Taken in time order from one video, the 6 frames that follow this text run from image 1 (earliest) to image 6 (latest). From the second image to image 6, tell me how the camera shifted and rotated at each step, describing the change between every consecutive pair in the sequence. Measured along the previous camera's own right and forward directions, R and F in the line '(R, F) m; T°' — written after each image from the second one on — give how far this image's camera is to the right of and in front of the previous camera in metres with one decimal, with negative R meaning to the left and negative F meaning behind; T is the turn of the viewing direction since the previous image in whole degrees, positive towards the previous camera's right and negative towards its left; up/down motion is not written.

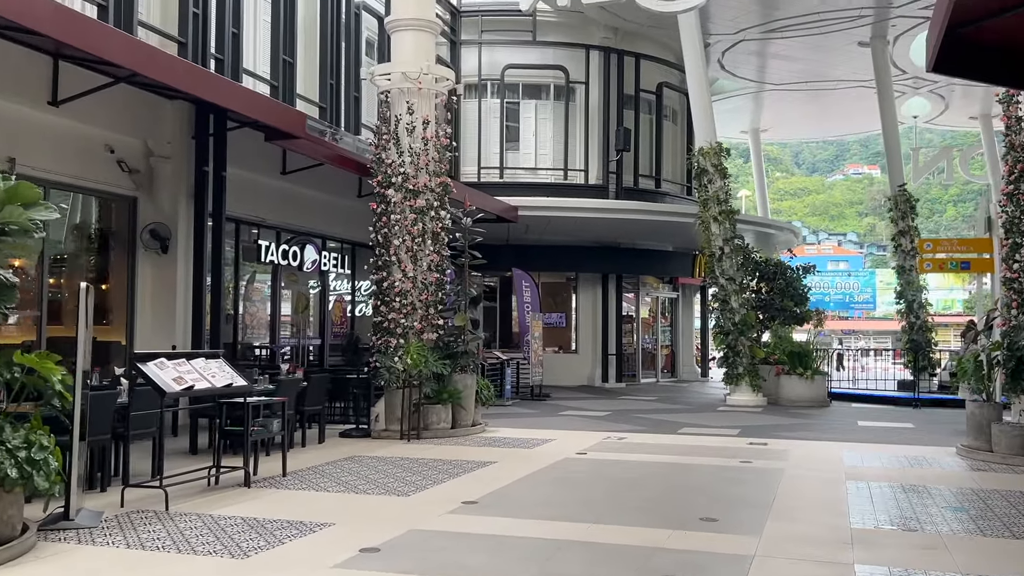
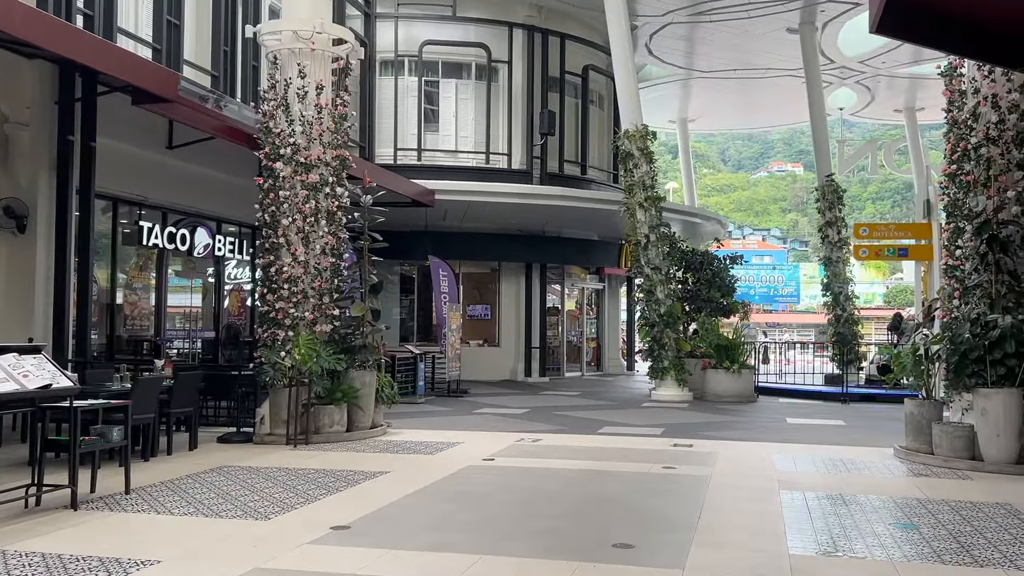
(+0.3, +1.0) m; +5°
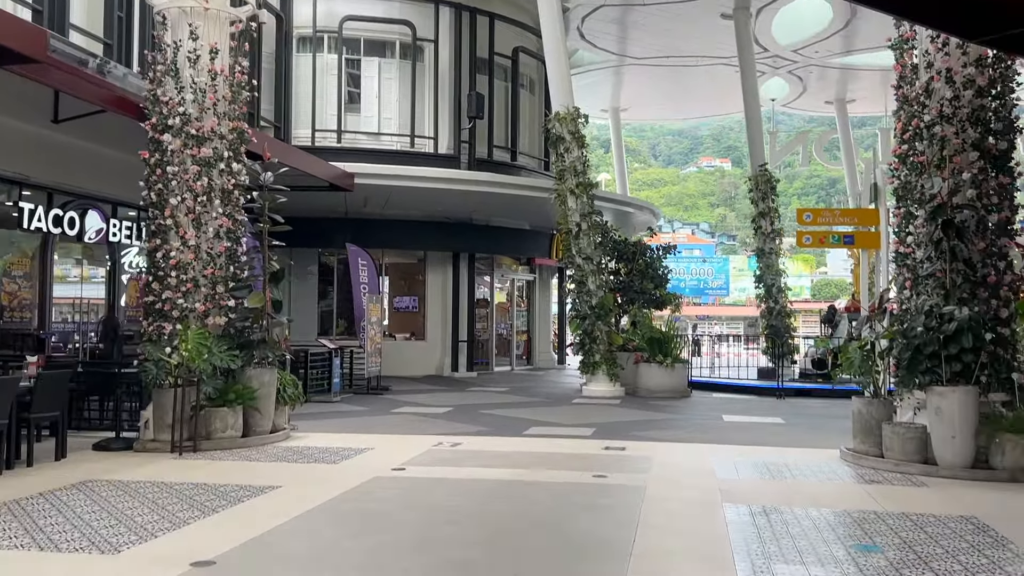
(+0.2, +0.9) m; +4°
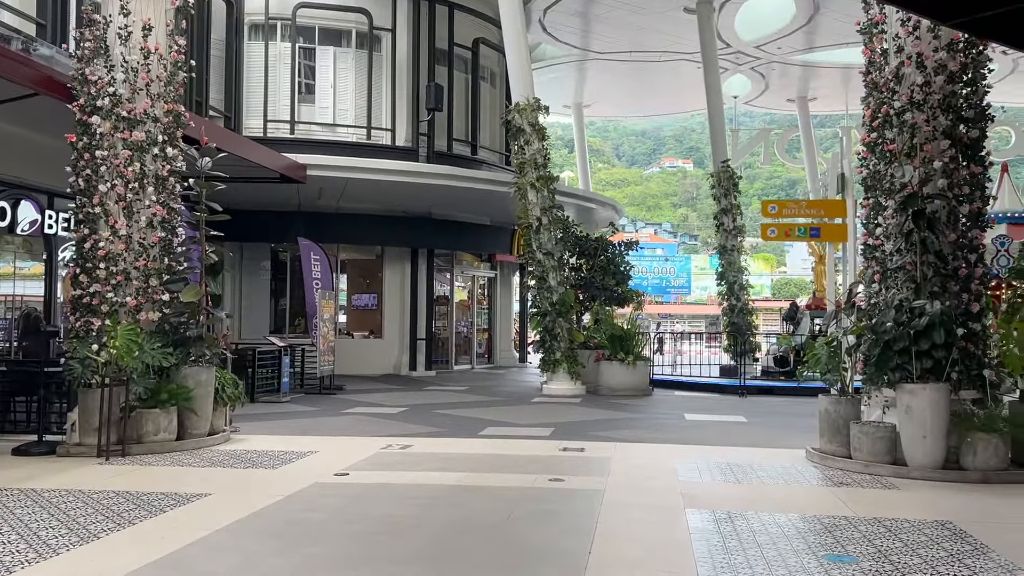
(+0.1, +0.4) m; +2°
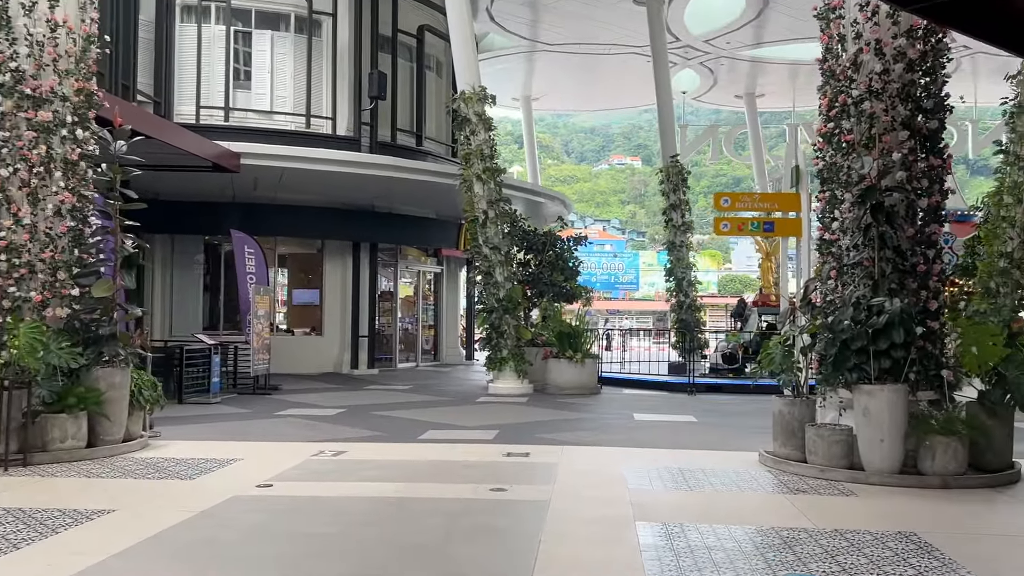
(+0.1, +0.5) m; +3°
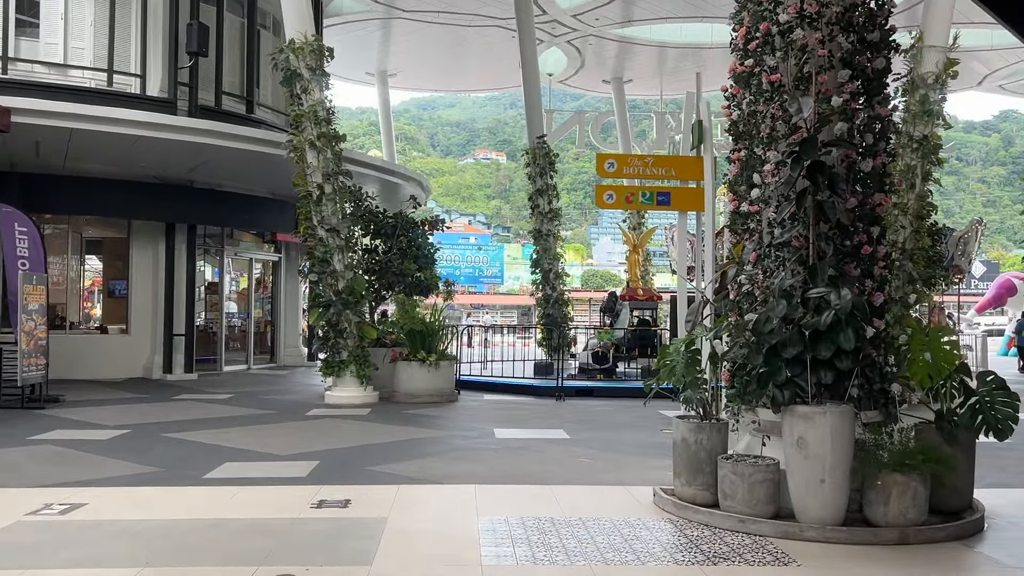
(+0.3, +1.9) m; +9°
